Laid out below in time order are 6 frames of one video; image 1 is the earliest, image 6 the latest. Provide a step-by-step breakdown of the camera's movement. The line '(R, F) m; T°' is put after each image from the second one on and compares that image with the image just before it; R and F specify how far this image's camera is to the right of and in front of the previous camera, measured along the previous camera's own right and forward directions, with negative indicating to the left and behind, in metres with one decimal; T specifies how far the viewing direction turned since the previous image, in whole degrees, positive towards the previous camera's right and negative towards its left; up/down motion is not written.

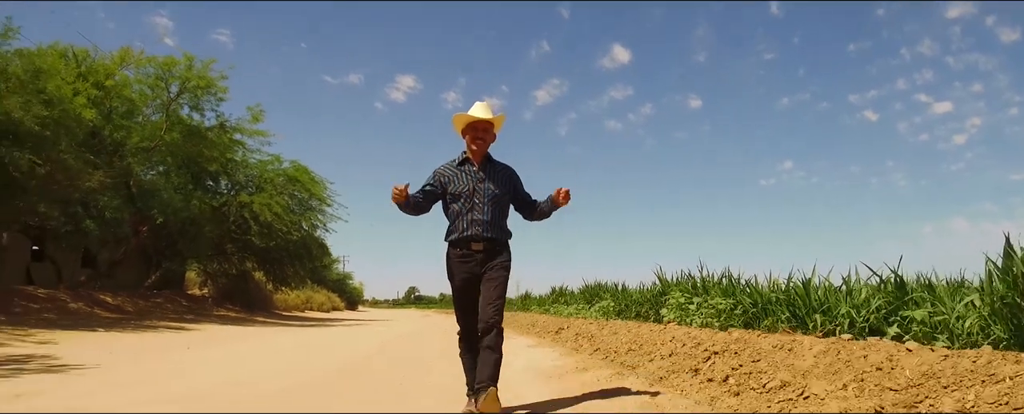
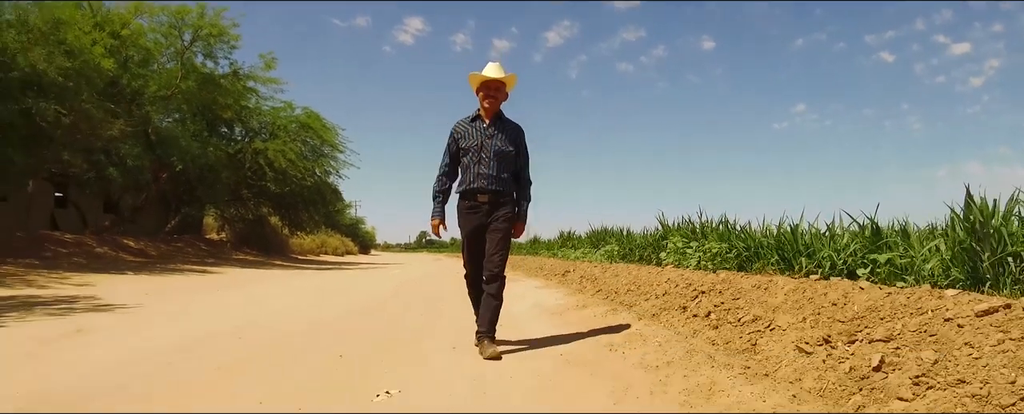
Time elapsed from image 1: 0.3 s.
(0.0, -0.5) m; -1°
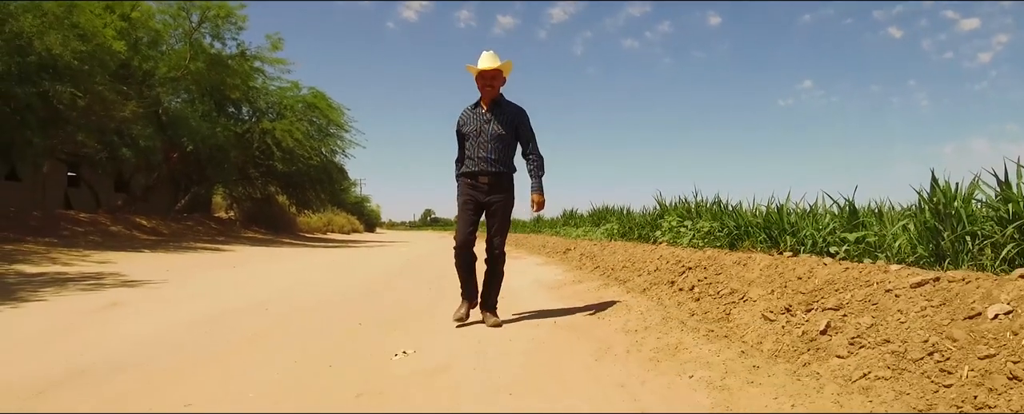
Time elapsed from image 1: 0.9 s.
(0.0, -0.4) m; 0°
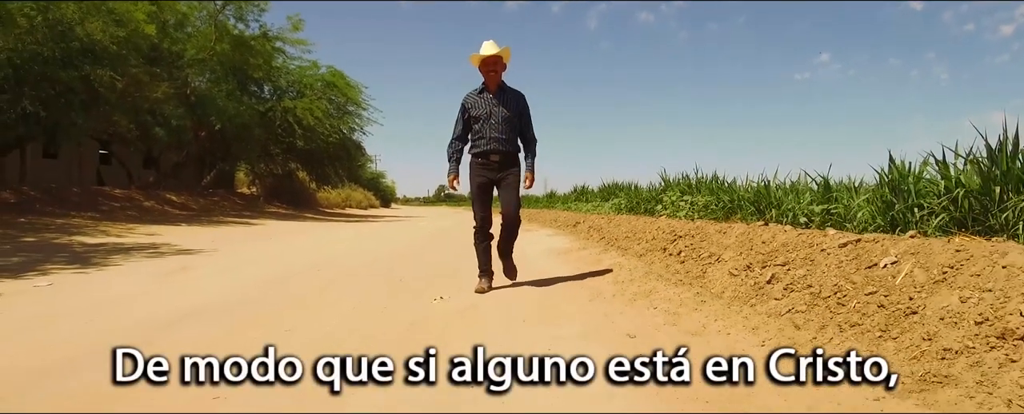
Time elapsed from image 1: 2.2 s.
(0.0, -0.8) m; -1°
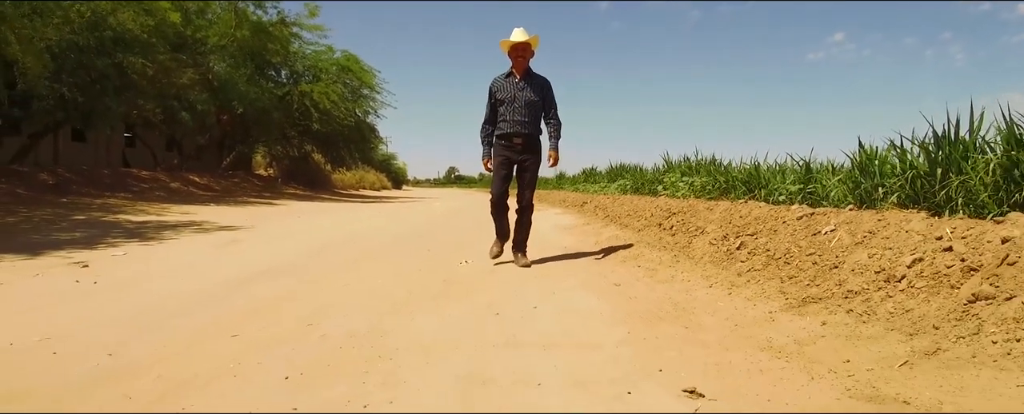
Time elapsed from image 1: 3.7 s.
(0.0, -0.8) m; -1°
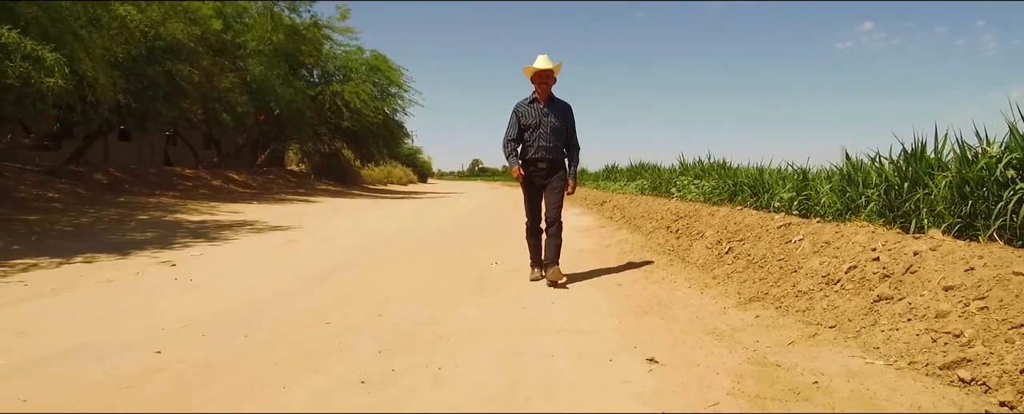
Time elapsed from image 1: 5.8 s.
(0.0, -0.9) m; -2°
